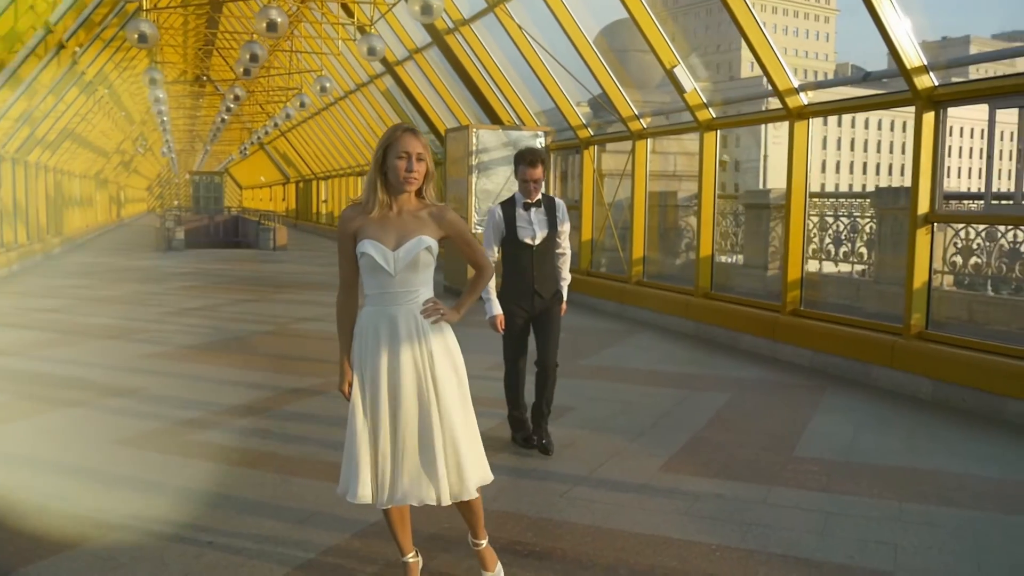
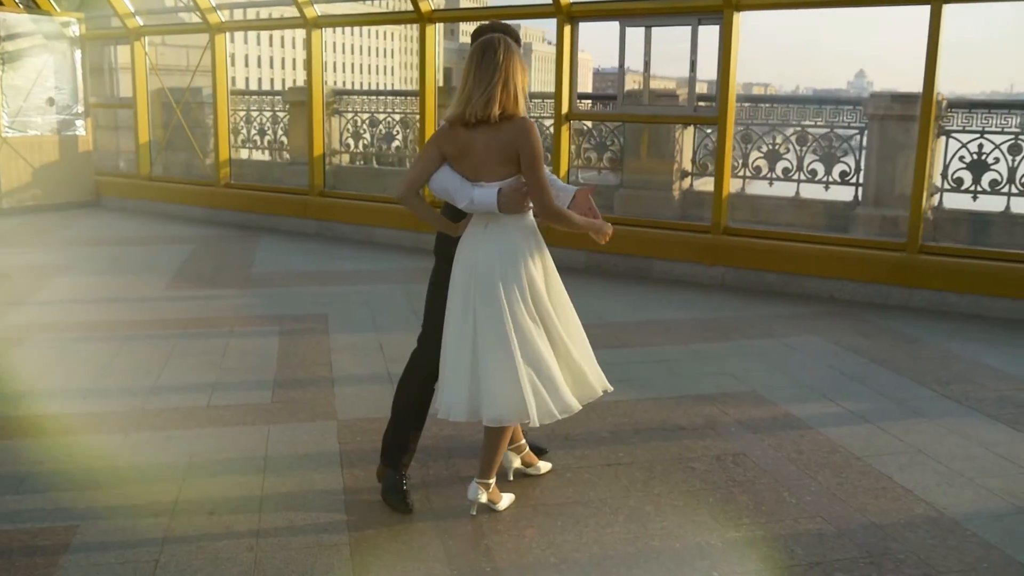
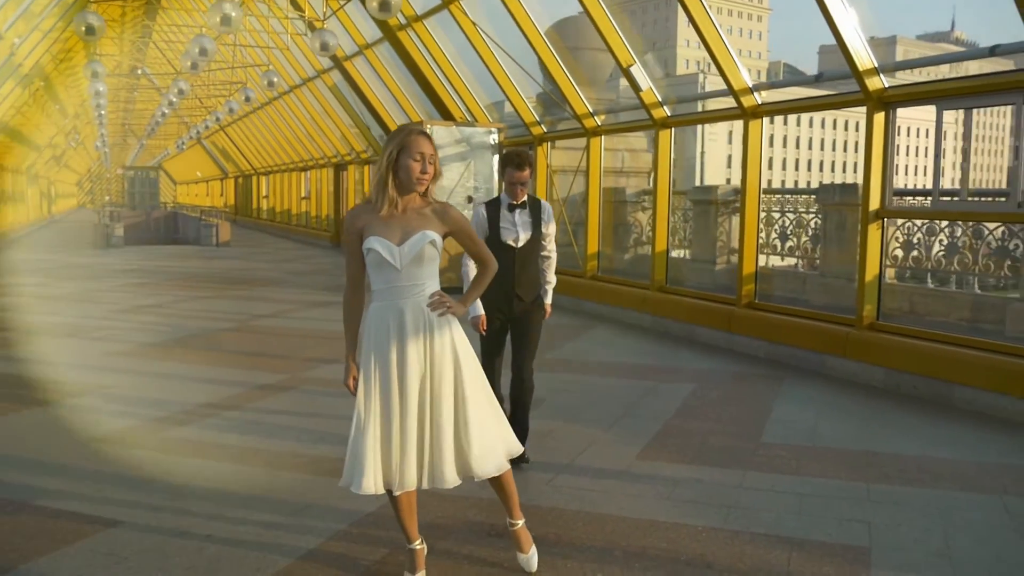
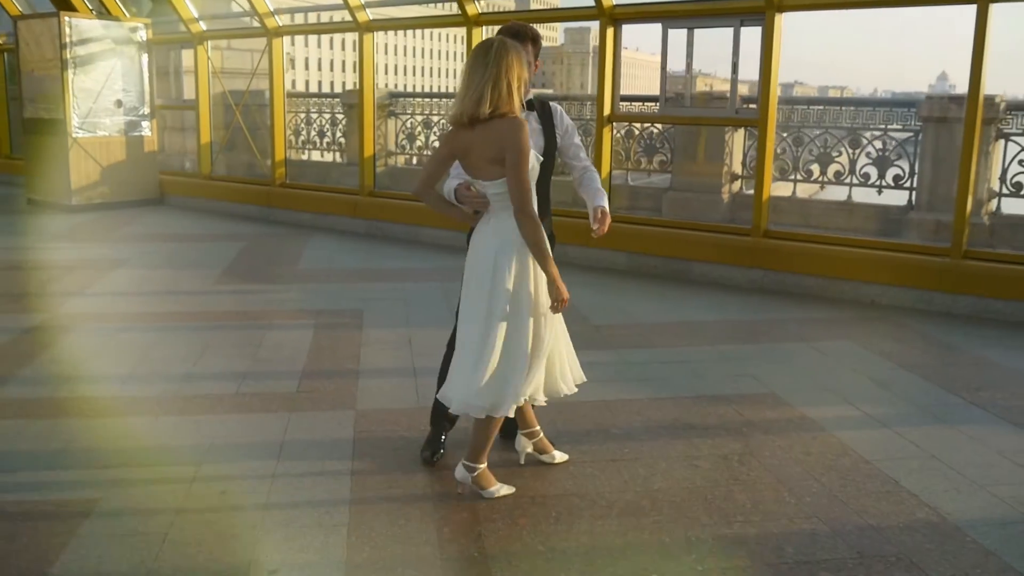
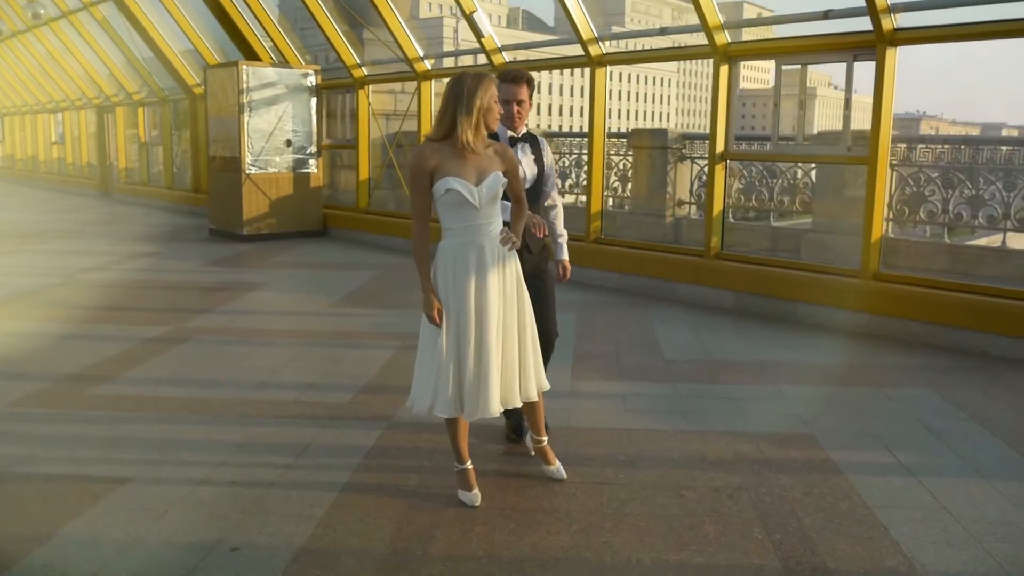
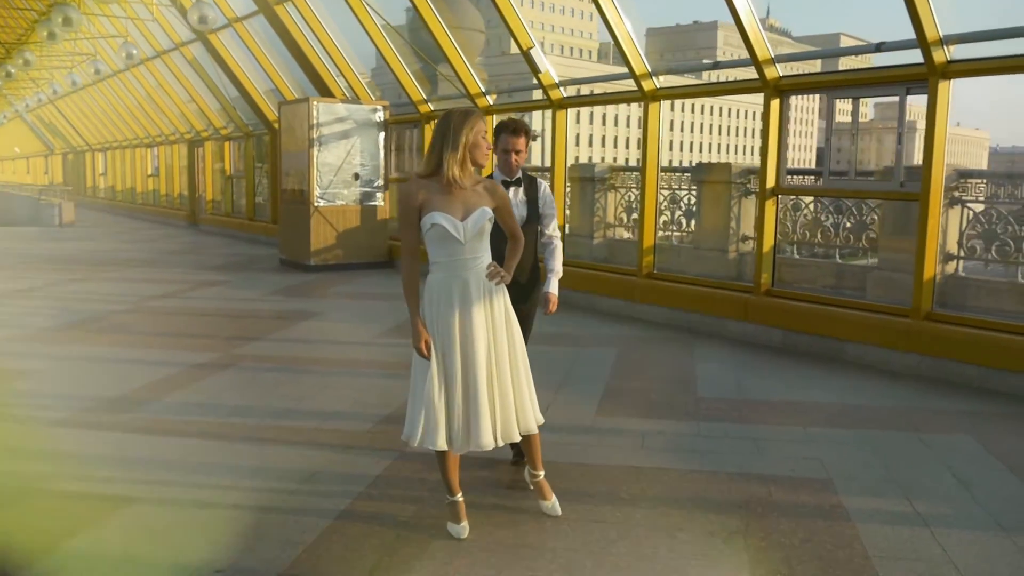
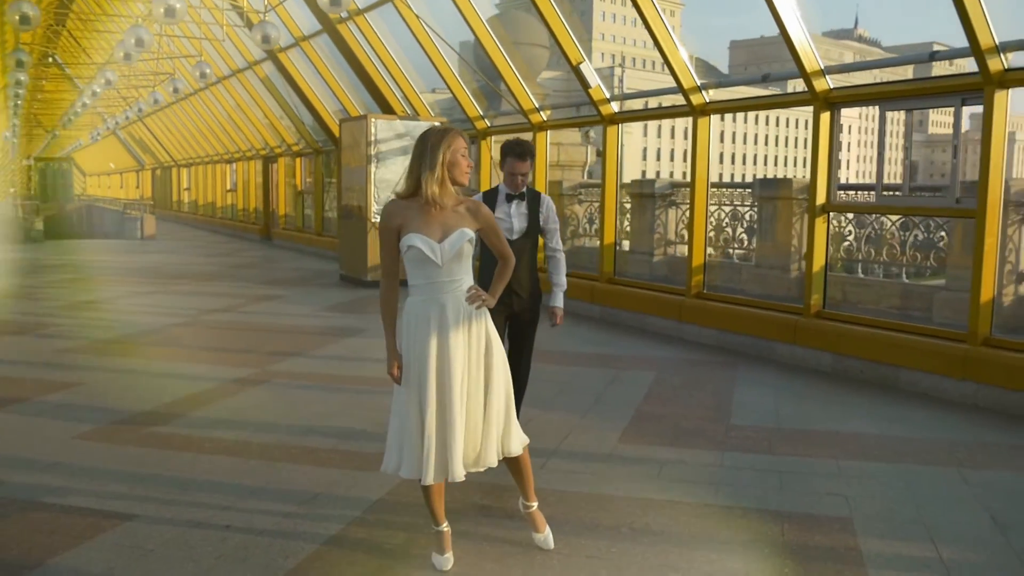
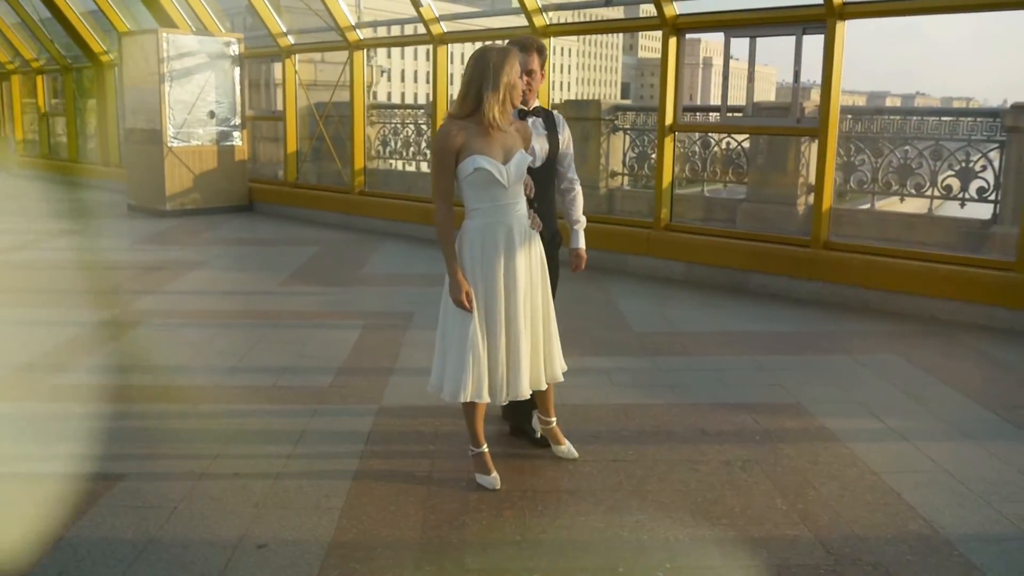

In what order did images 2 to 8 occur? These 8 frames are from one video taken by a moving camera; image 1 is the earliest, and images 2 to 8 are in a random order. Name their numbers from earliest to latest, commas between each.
3, 7, 6, 5, 8, 4, 2
